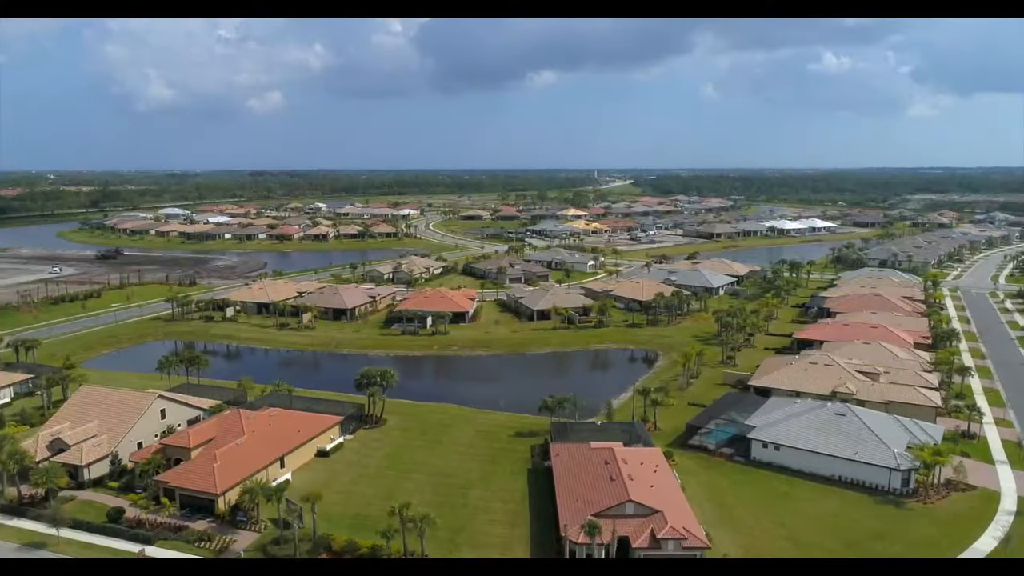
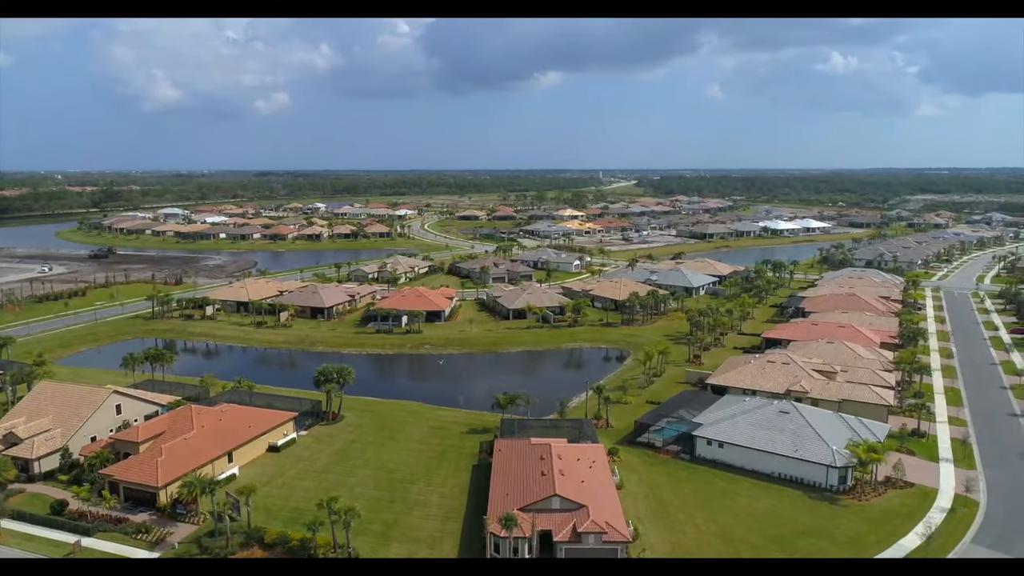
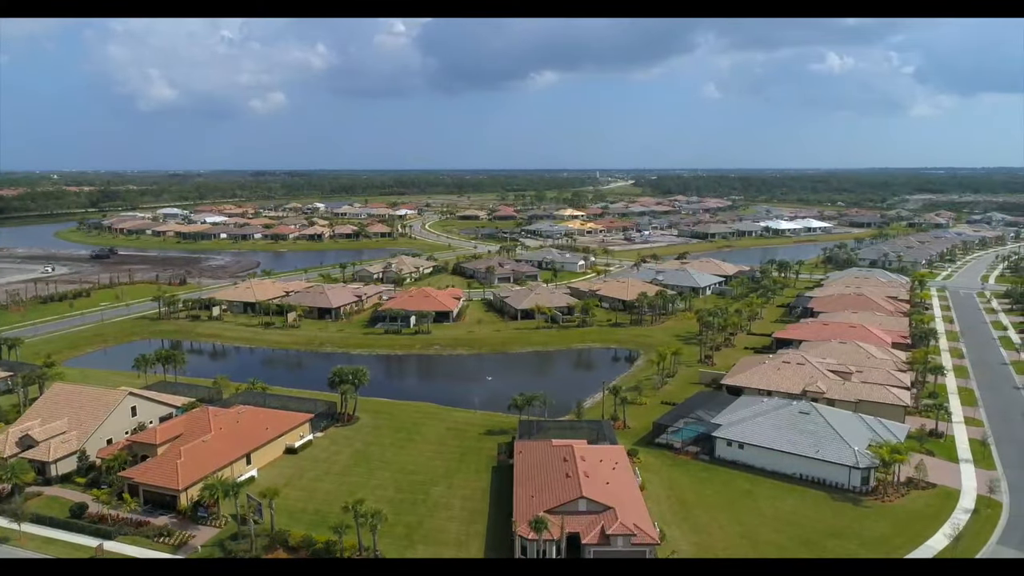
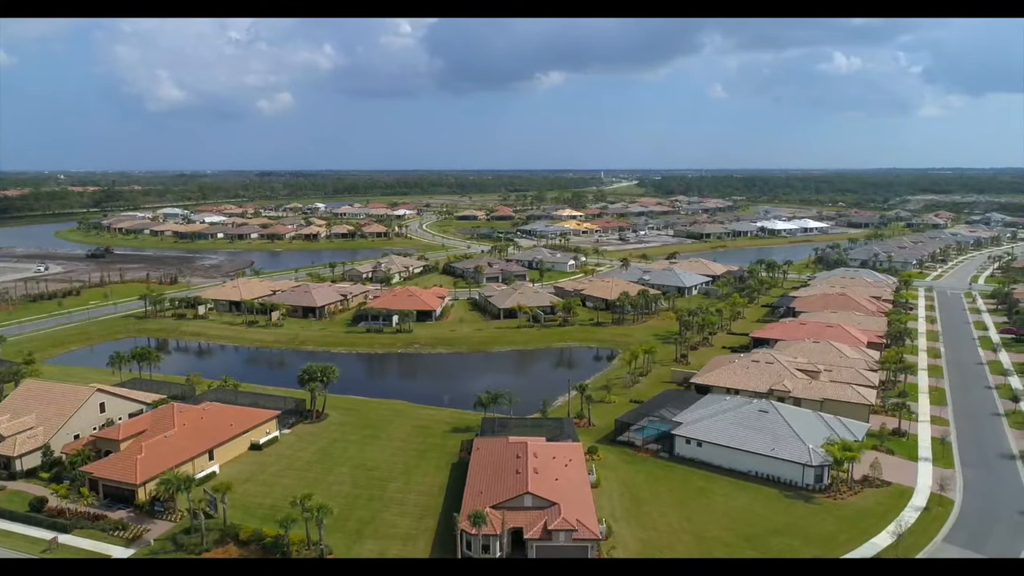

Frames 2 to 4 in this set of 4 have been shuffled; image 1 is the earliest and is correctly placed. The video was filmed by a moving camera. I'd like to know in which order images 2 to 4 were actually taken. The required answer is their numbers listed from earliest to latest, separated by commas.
3, 2, 4
